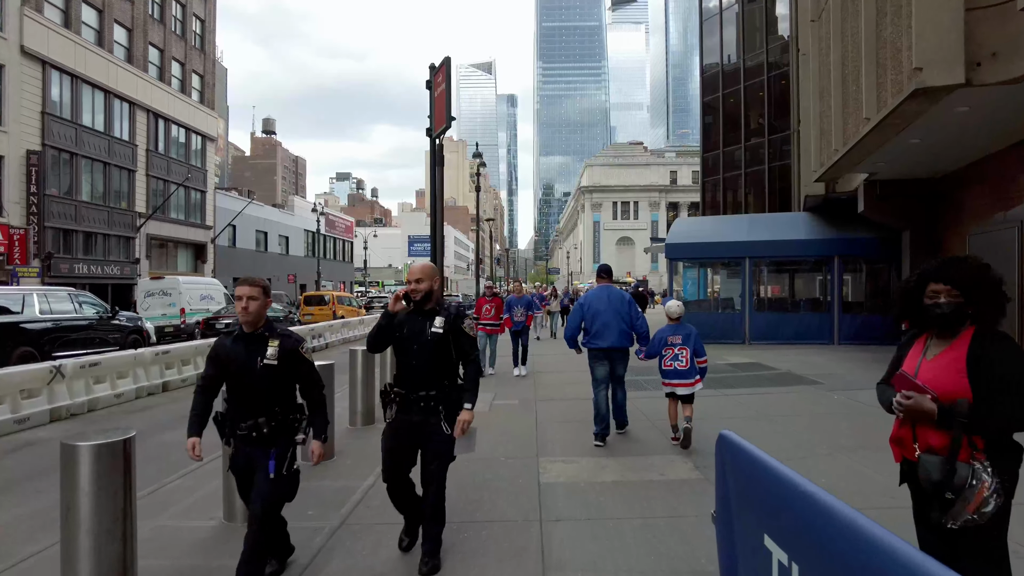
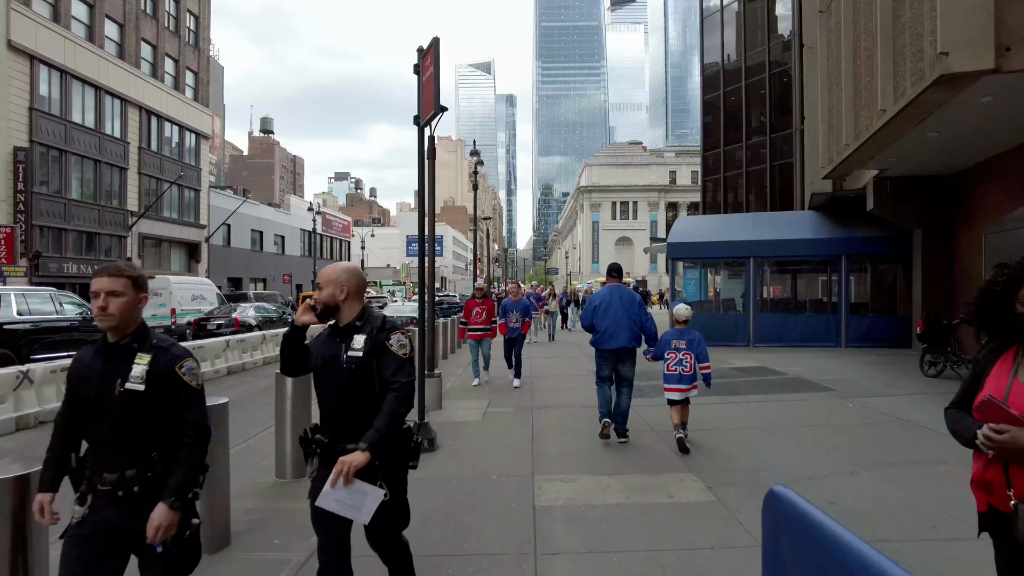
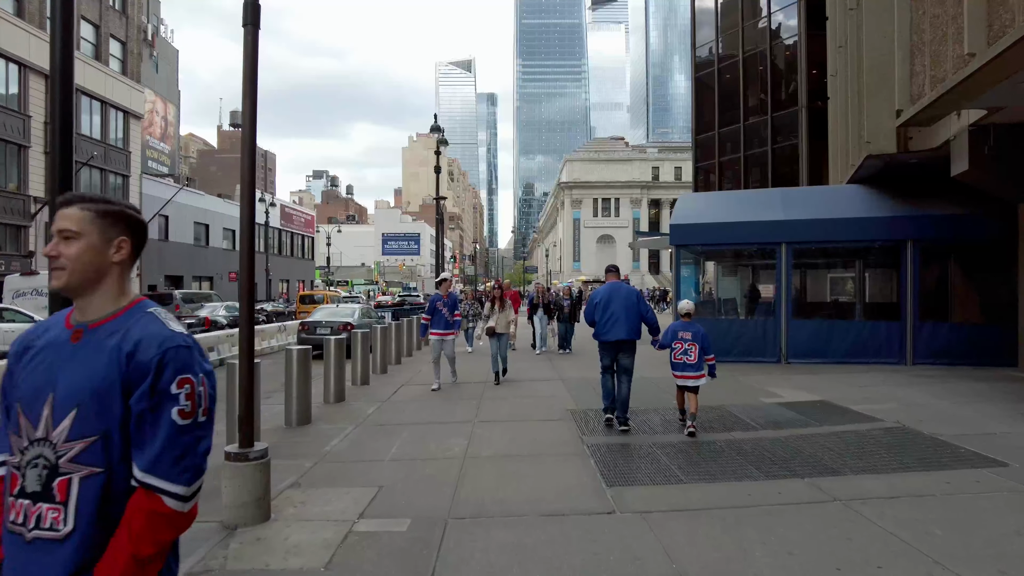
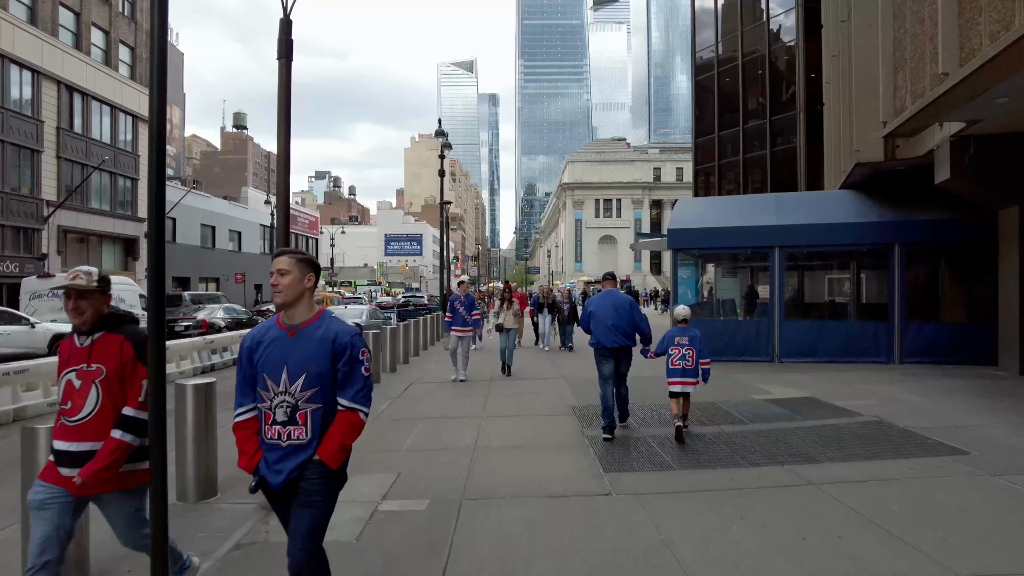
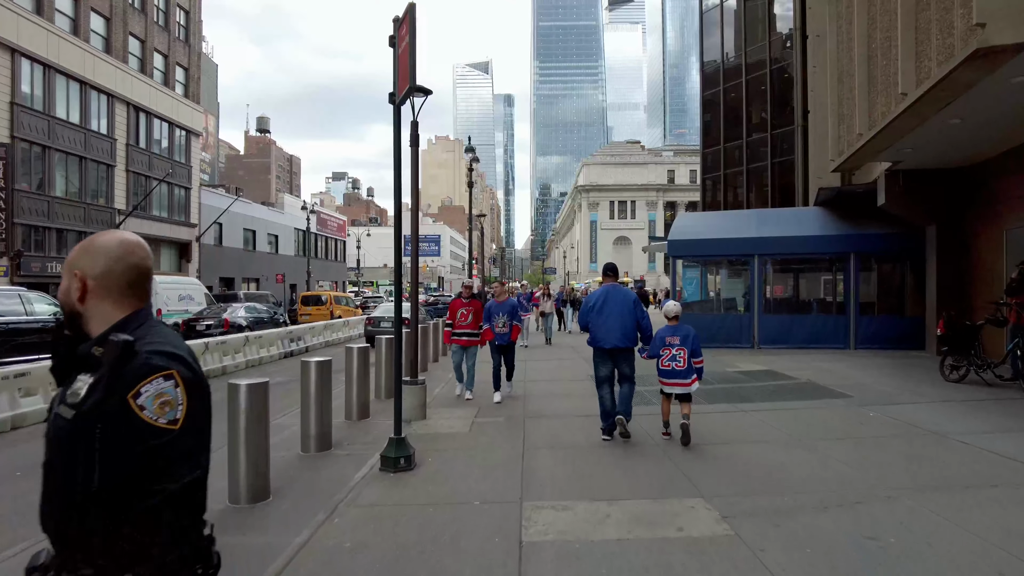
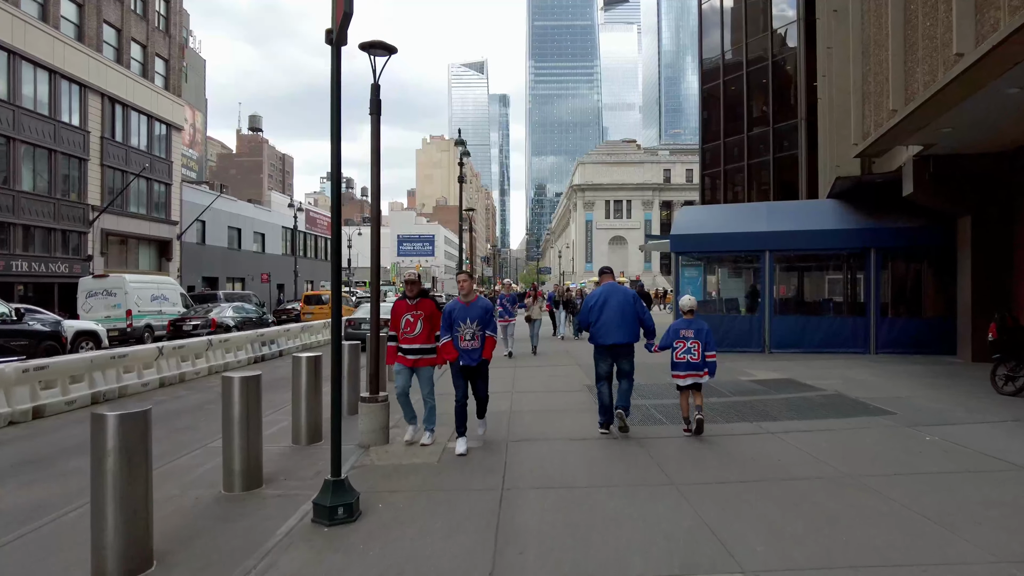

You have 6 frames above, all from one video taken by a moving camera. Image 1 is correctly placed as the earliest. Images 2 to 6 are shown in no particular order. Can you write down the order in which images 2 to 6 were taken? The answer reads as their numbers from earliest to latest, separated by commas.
2, 5, 6, 4, 3
